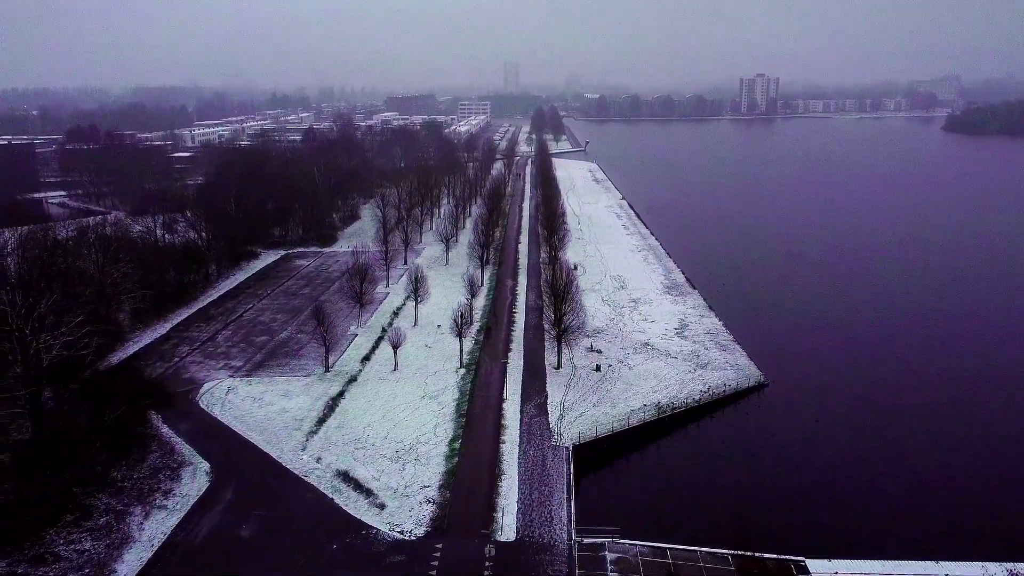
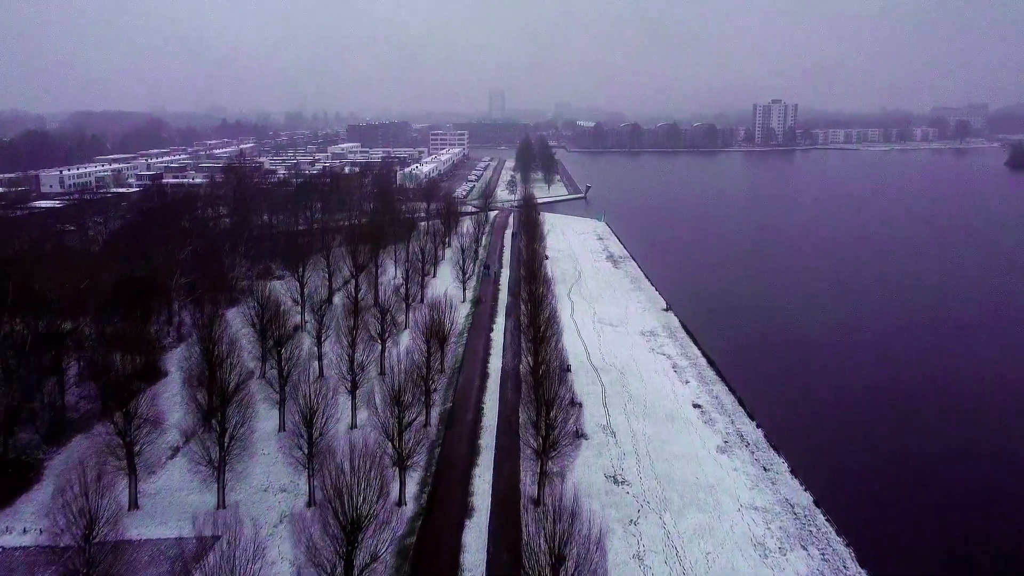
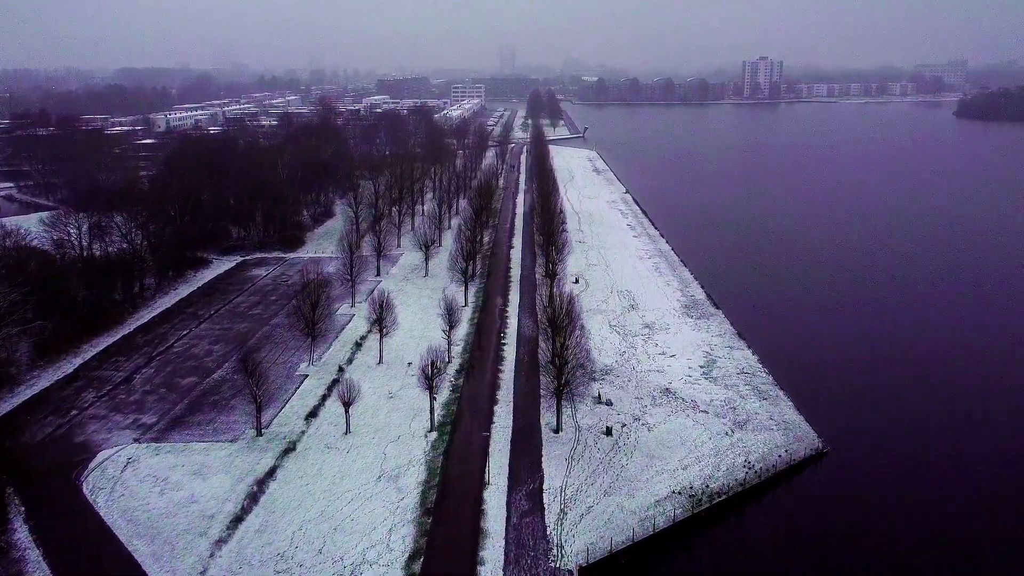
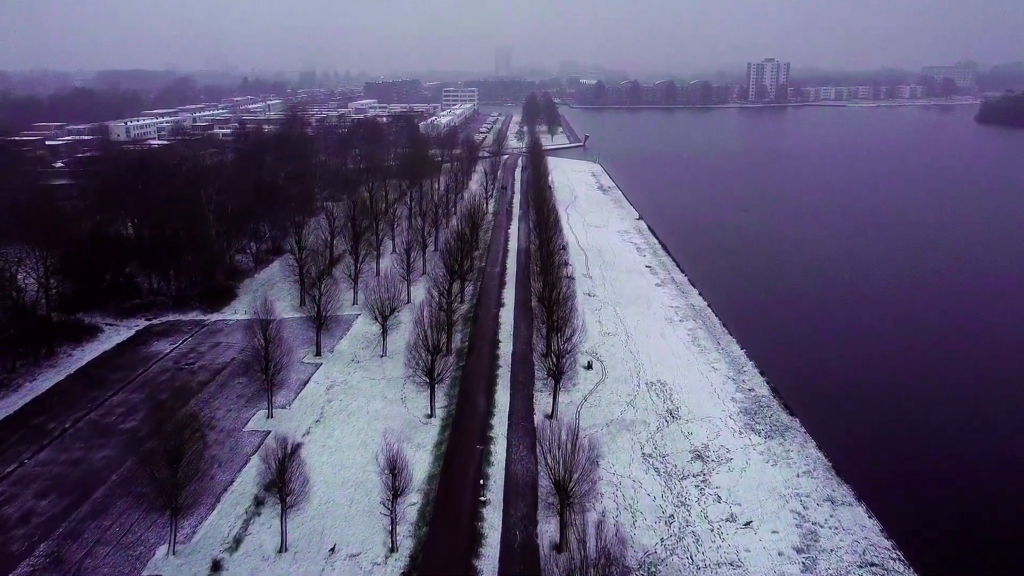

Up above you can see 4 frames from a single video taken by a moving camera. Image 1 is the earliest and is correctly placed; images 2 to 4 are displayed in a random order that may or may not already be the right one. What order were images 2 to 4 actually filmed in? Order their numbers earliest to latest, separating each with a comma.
3, 4, 2
